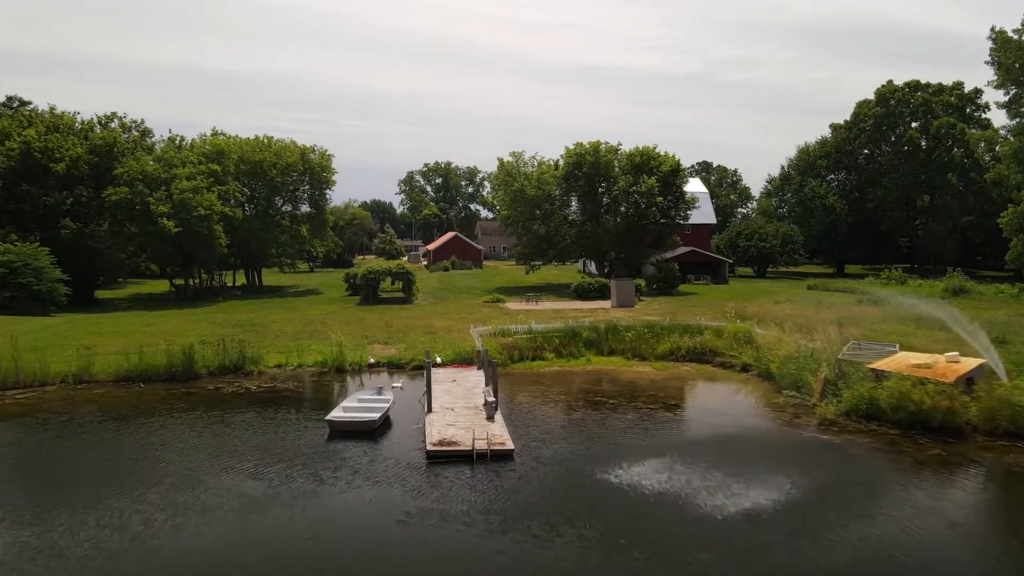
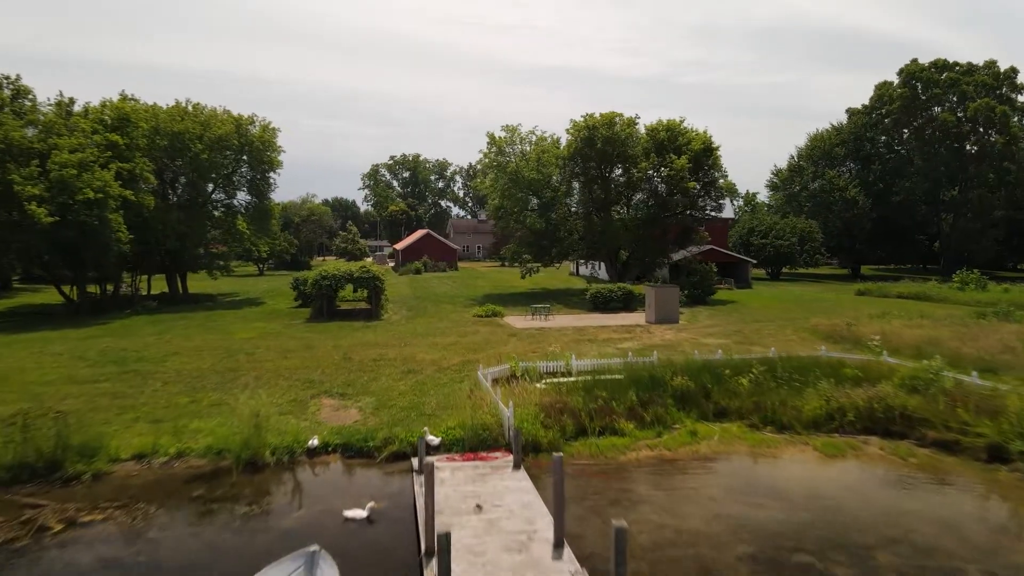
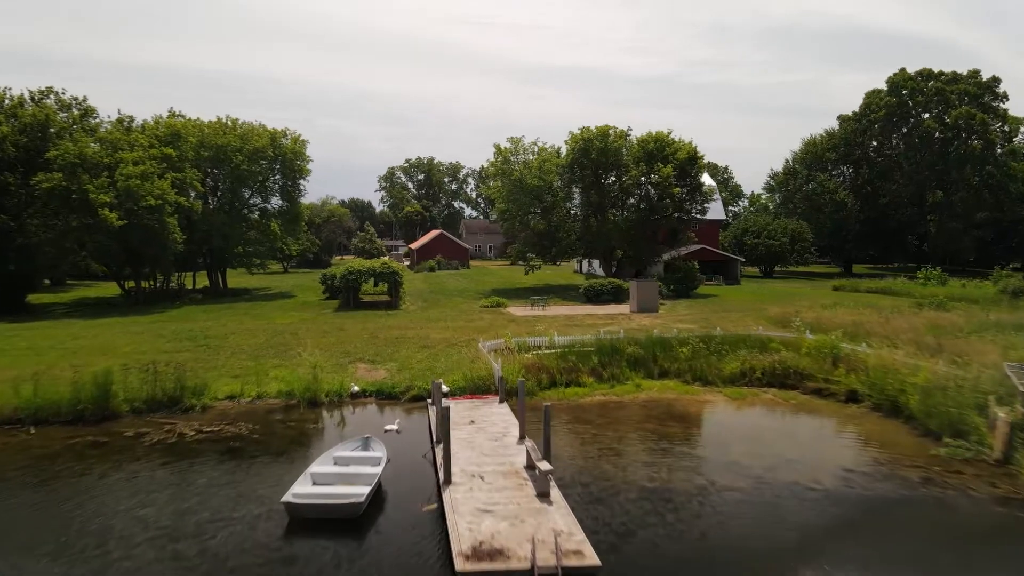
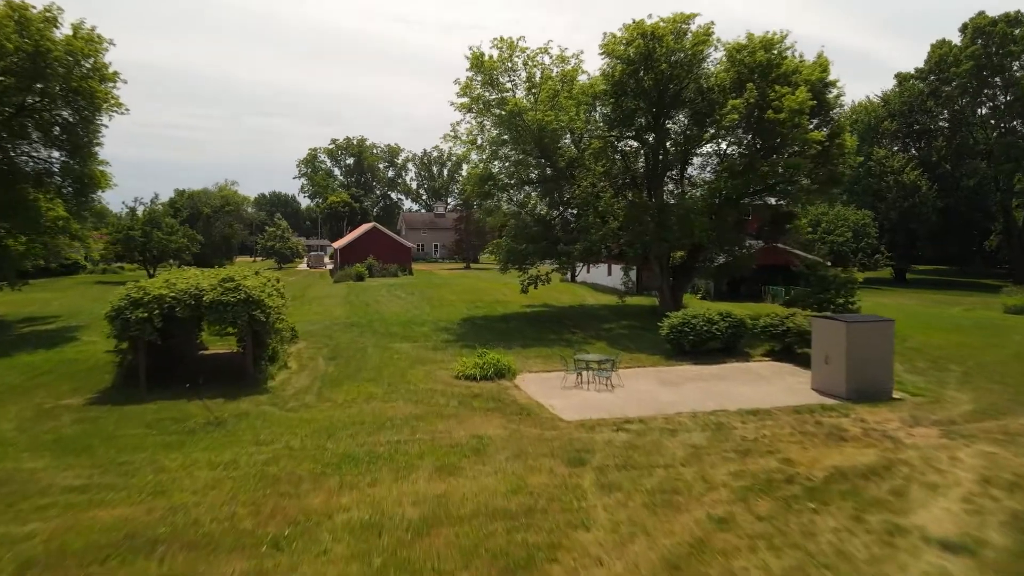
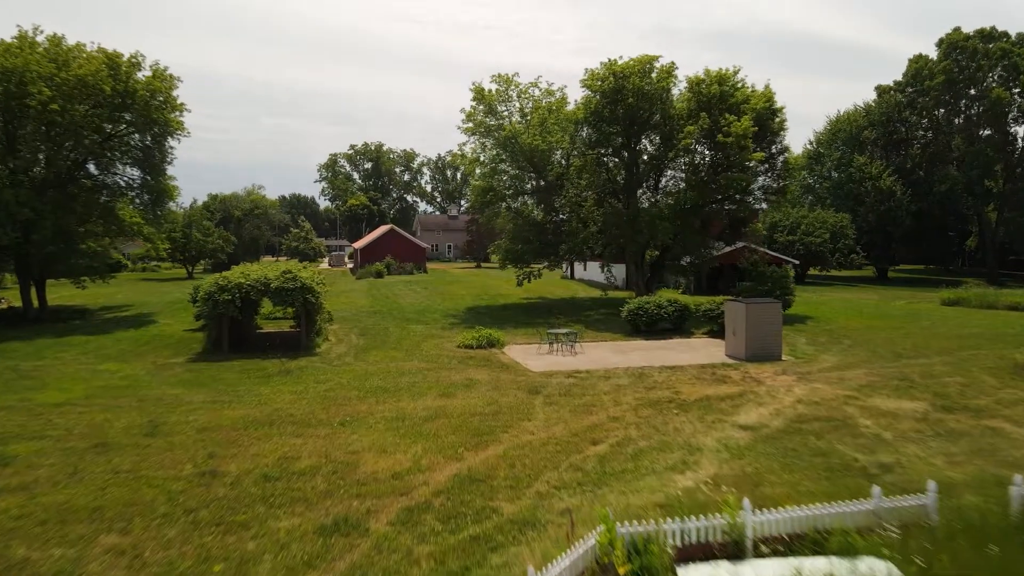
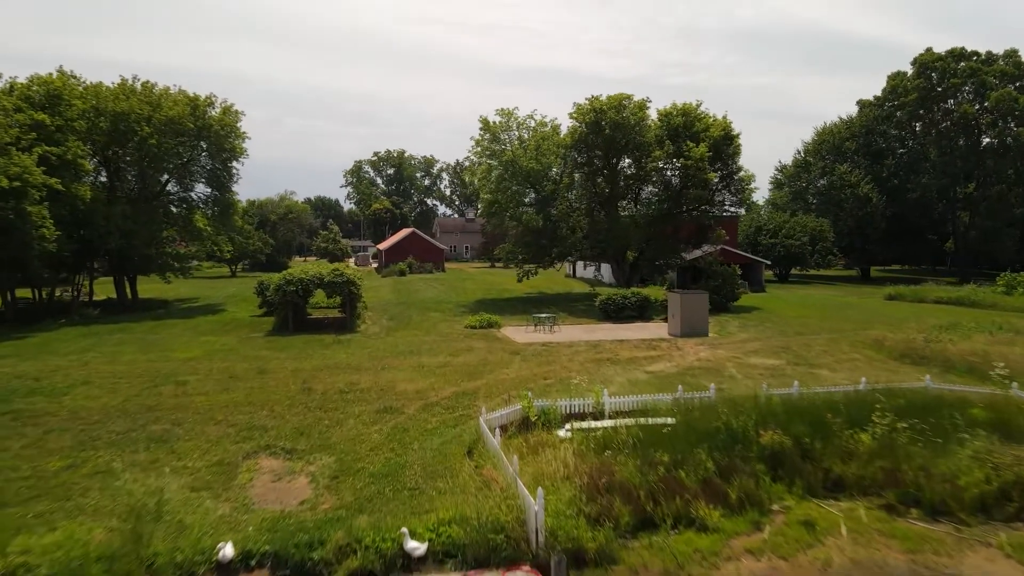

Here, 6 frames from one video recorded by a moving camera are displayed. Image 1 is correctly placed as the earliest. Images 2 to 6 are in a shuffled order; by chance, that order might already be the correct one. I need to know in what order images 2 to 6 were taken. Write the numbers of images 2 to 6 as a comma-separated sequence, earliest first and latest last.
3, 2, 6, 5, 4
